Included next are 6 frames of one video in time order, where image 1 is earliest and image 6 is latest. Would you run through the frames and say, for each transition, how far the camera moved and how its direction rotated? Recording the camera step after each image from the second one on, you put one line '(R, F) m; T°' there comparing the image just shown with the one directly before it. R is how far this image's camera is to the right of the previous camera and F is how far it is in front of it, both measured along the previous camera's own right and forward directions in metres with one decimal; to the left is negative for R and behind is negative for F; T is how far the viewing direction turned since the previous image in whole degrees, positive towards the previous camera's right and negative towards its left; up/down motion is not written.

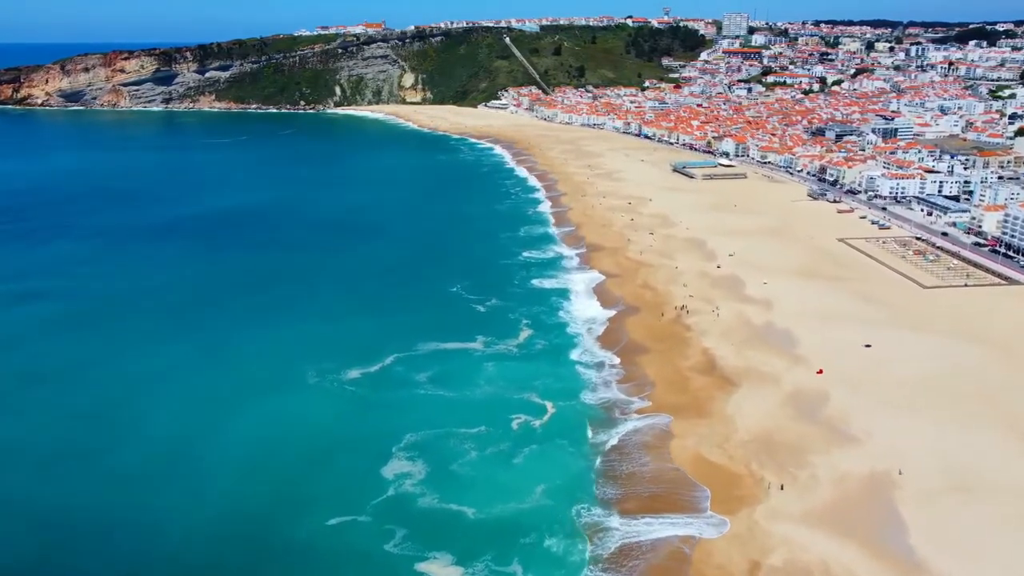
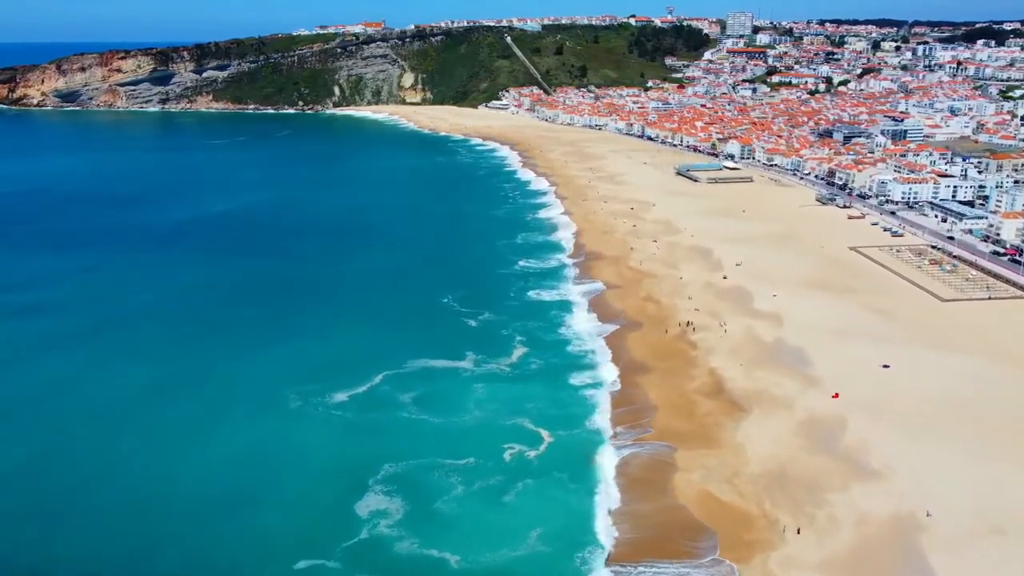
(+0.4, +2.1) m; 0°
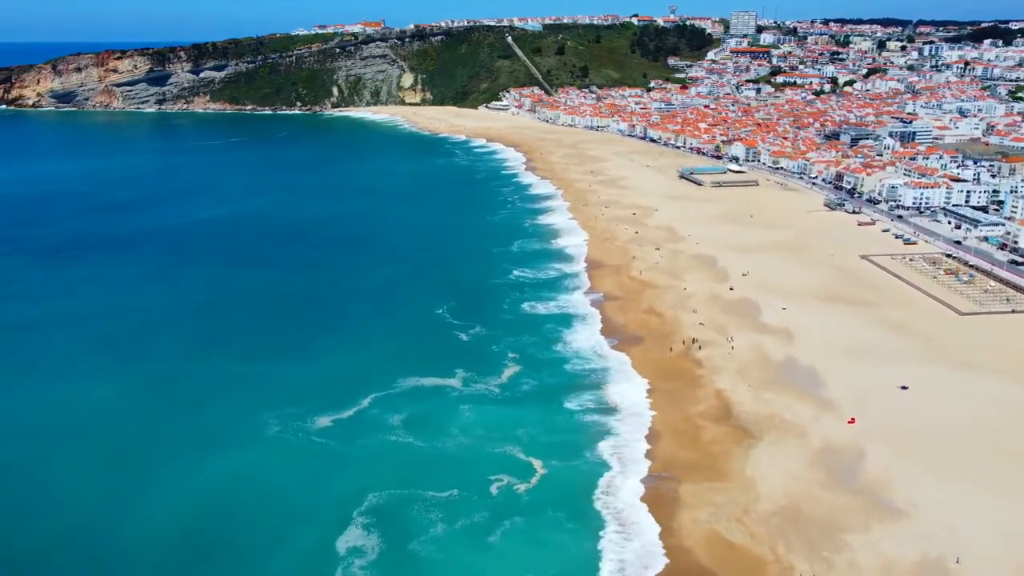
(+0.3, +1.9) m; 0°
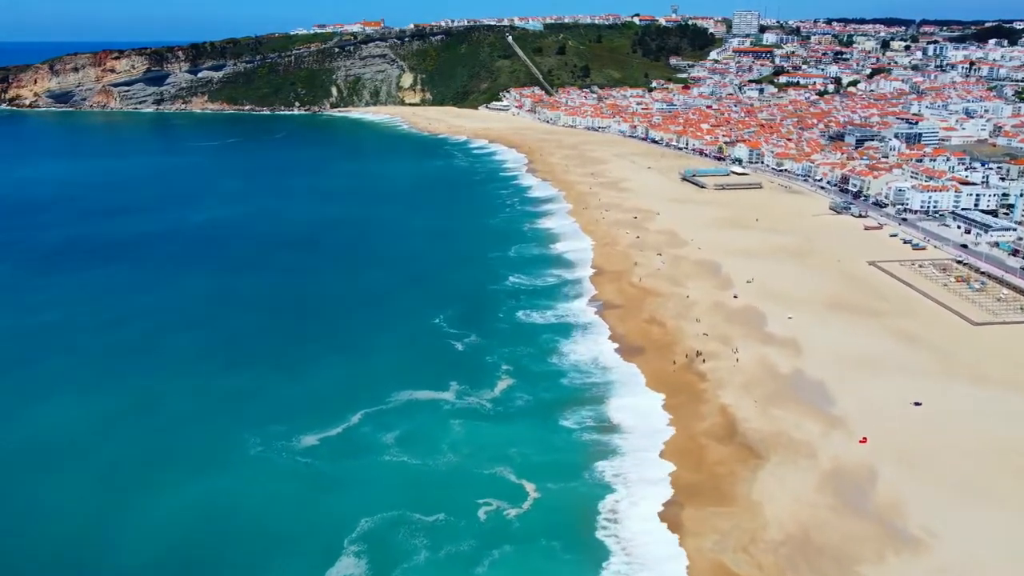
(+0.2, +1.3) m; 0°
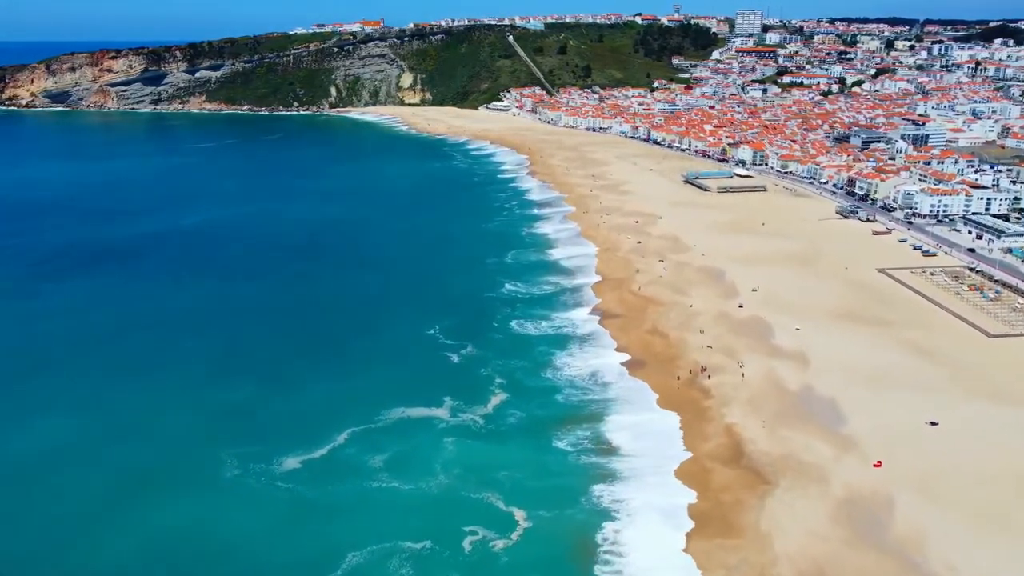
(+0.3, +1.4) m; 0°
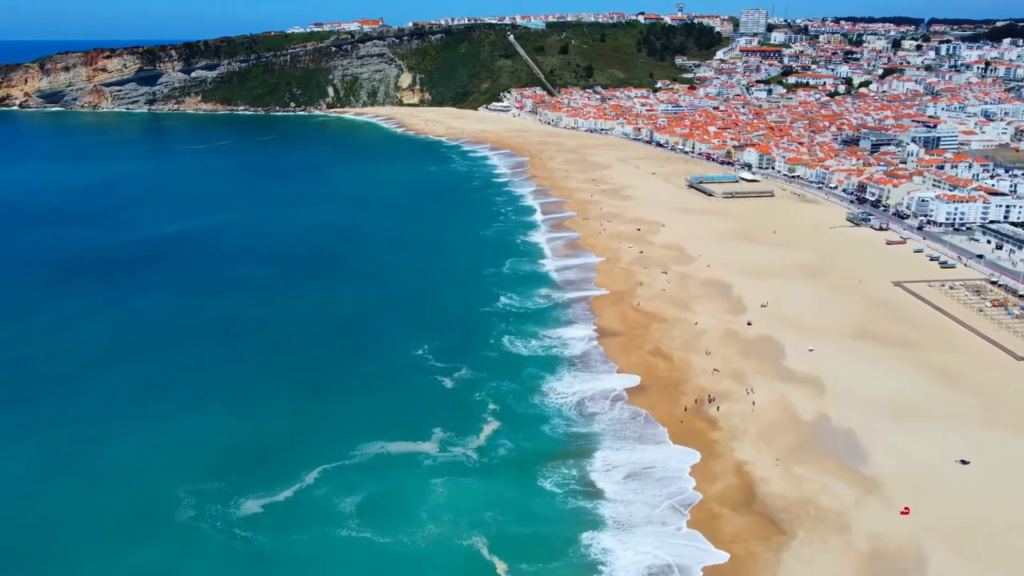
(+0.5, +2.4) m; 0°
